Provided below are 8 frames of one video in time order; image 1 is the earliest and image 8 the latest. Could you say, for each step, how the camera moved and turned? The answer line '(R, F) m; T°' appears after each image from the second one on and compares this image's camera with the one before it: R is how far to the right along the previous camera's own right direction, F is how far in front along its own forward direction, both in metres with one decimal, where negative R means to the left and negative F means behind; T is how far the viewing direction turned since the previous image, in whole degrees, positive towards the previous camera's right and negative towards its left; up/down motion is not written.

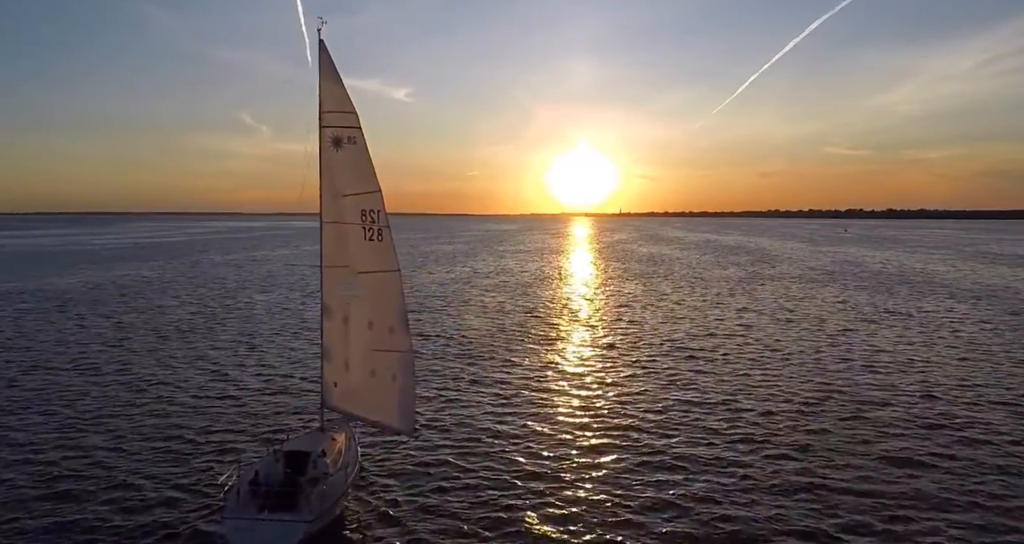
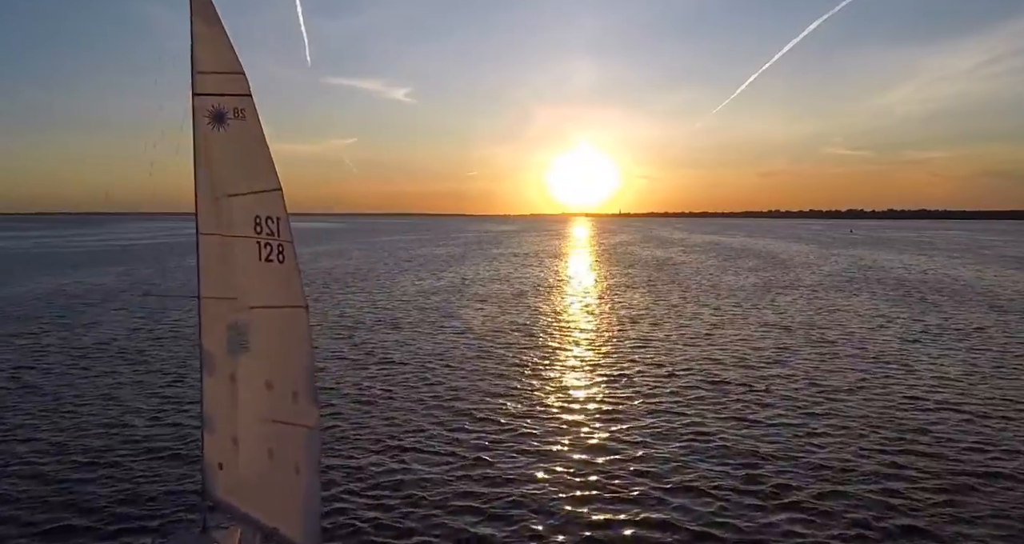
(+0.5, +4.0) m; 0°
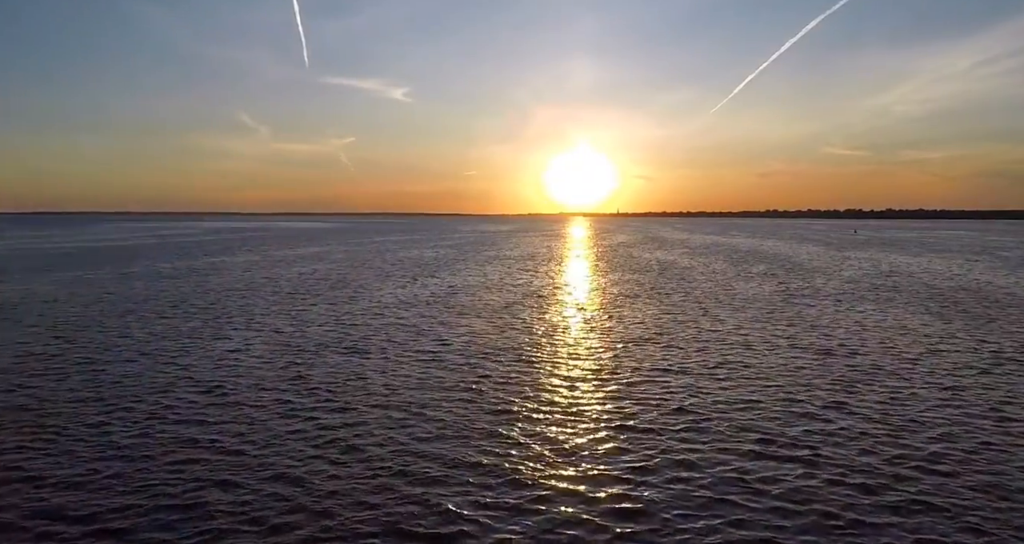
(+0.4, +4.4) m; 0°
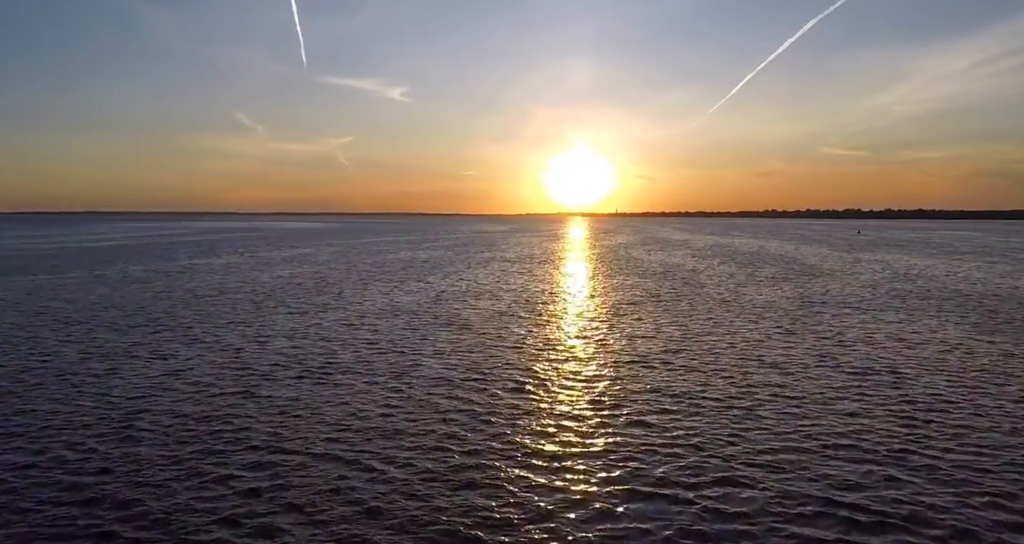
(+0.3, +3.2) m; 0°
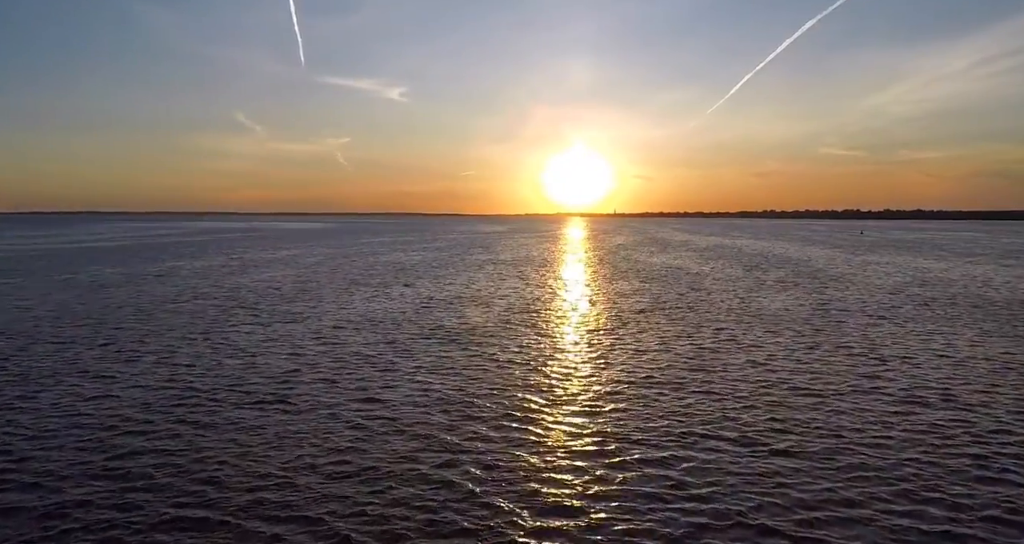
(+0.3, +2.7) m; 0°
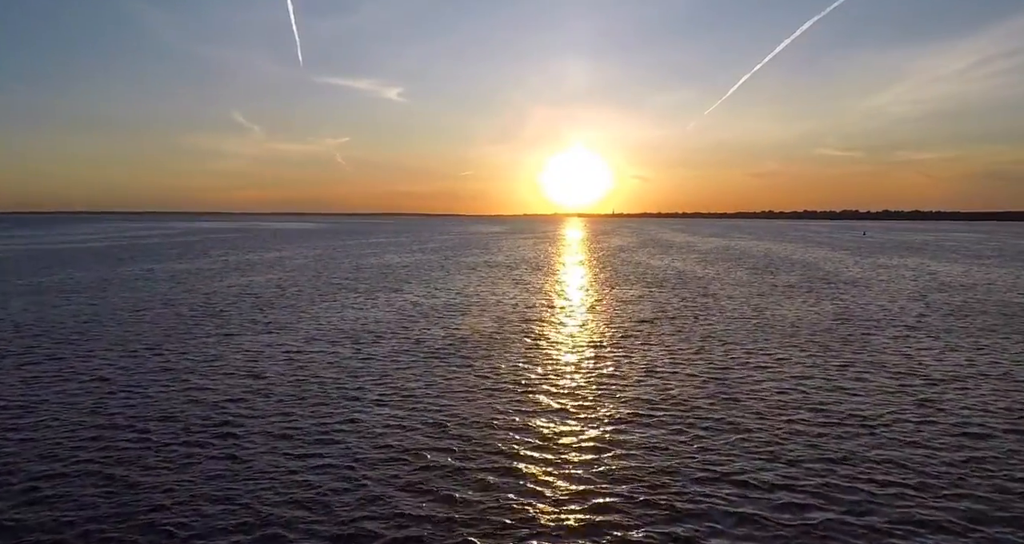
(+0.2, +2.8) m; 0°
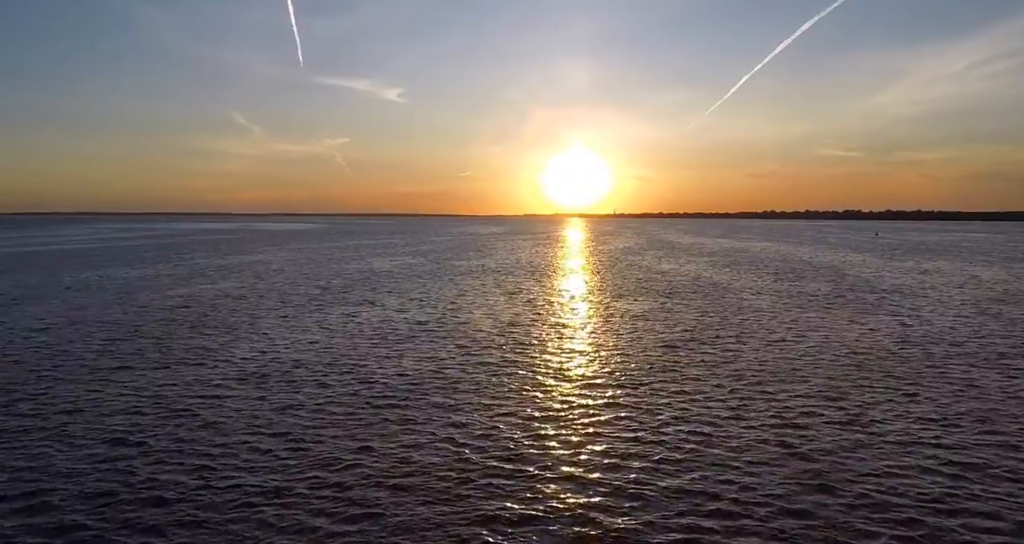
(+0.3, +5.8) m; 0°
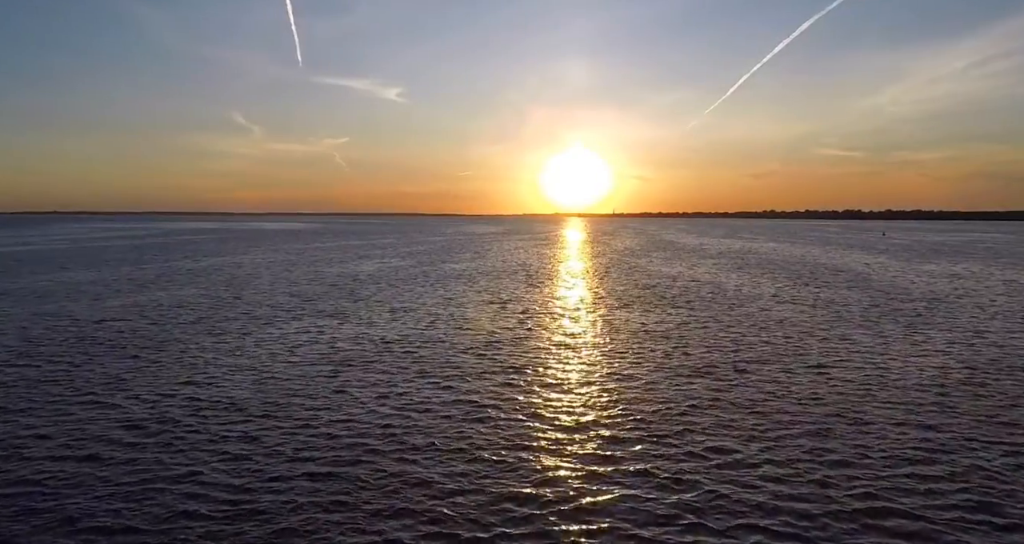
(+0.3, +4.3) m; 0°
